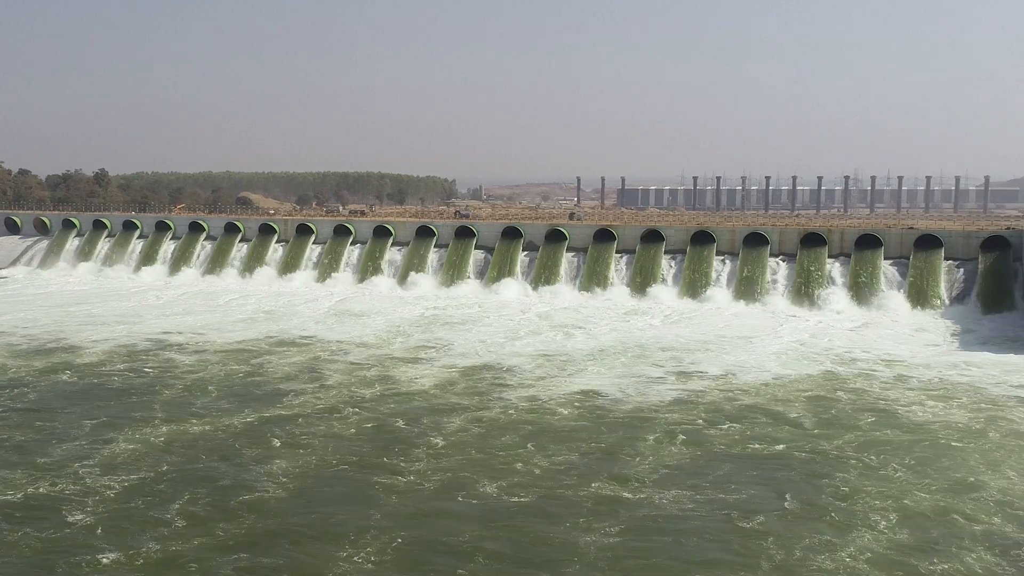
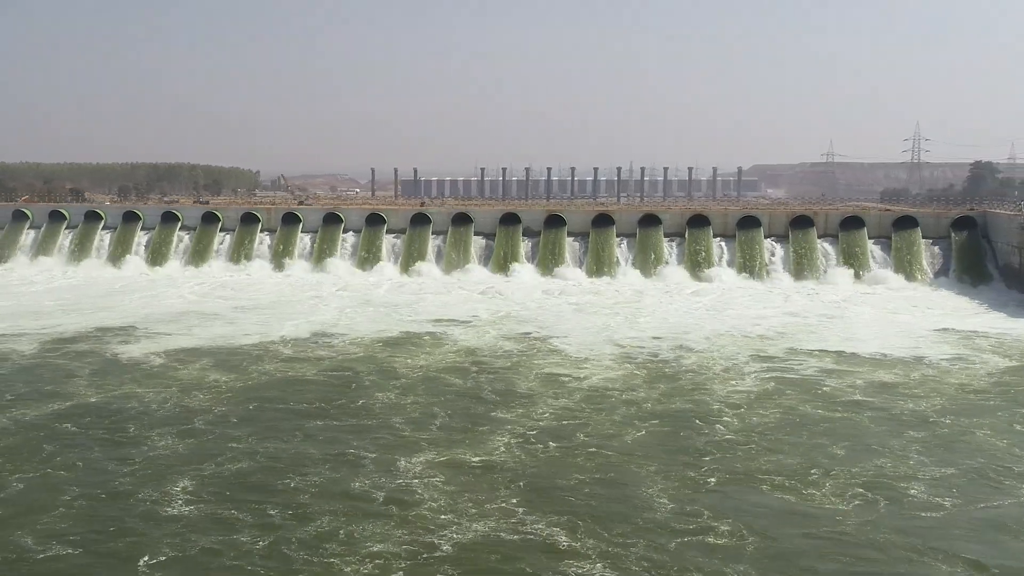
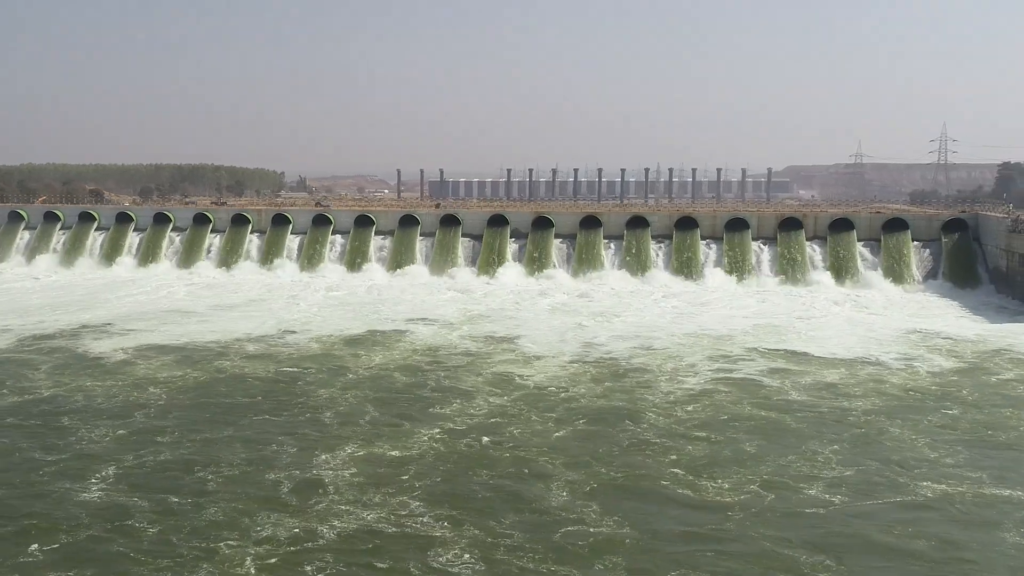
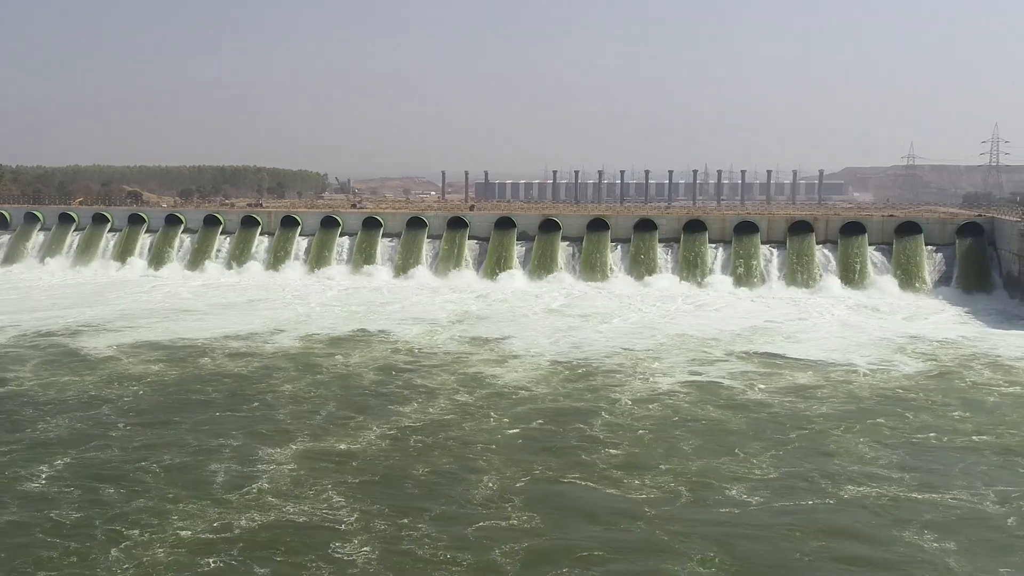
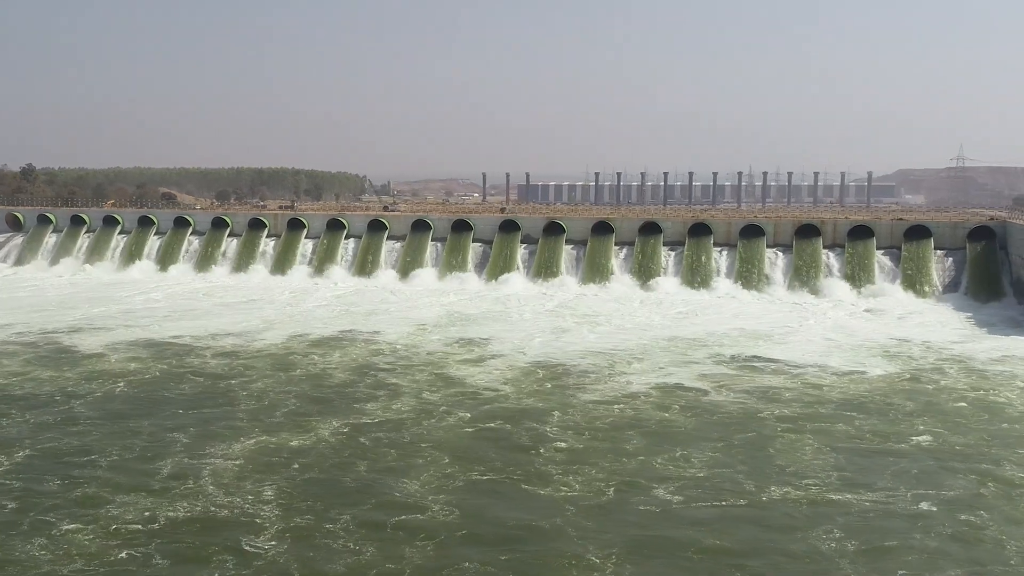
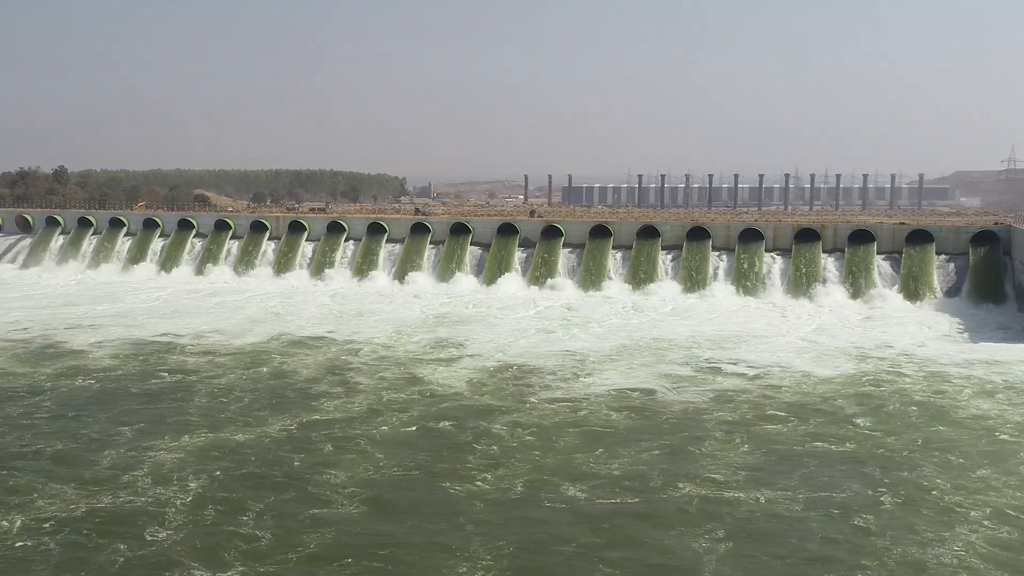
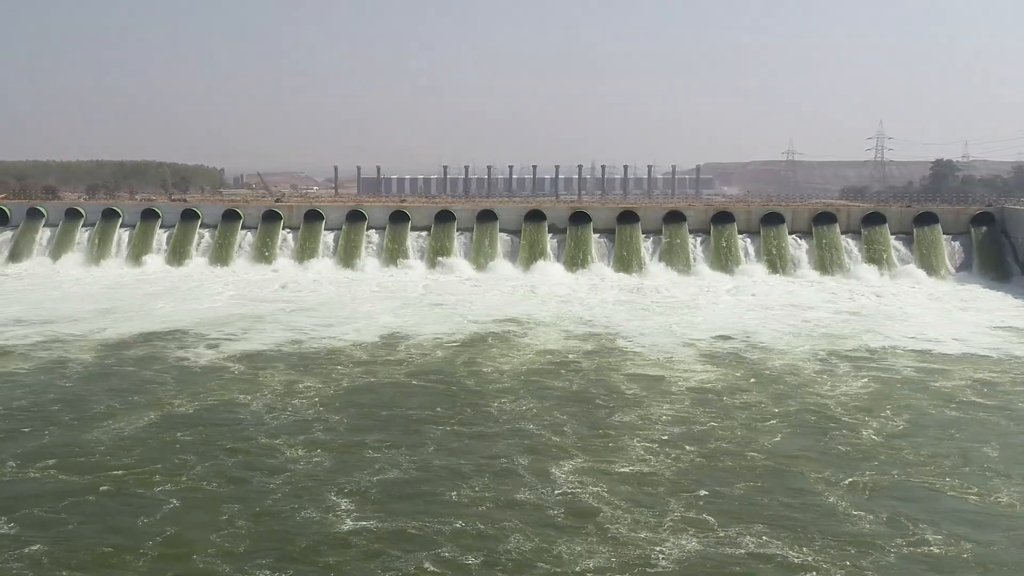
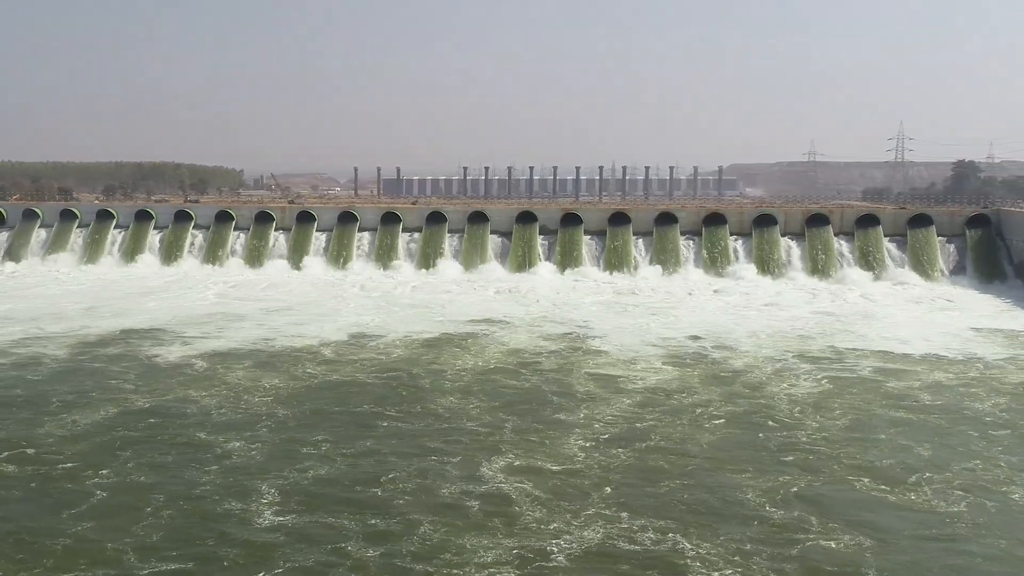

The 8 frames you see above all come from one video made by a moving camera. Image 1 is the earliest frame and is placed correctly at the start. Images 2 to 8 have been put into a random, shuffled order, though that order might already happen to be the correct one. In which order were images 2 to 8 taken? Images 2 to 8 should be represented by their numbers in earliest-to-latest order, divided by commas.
6, 5, 4, 3, 2, 8, 7
